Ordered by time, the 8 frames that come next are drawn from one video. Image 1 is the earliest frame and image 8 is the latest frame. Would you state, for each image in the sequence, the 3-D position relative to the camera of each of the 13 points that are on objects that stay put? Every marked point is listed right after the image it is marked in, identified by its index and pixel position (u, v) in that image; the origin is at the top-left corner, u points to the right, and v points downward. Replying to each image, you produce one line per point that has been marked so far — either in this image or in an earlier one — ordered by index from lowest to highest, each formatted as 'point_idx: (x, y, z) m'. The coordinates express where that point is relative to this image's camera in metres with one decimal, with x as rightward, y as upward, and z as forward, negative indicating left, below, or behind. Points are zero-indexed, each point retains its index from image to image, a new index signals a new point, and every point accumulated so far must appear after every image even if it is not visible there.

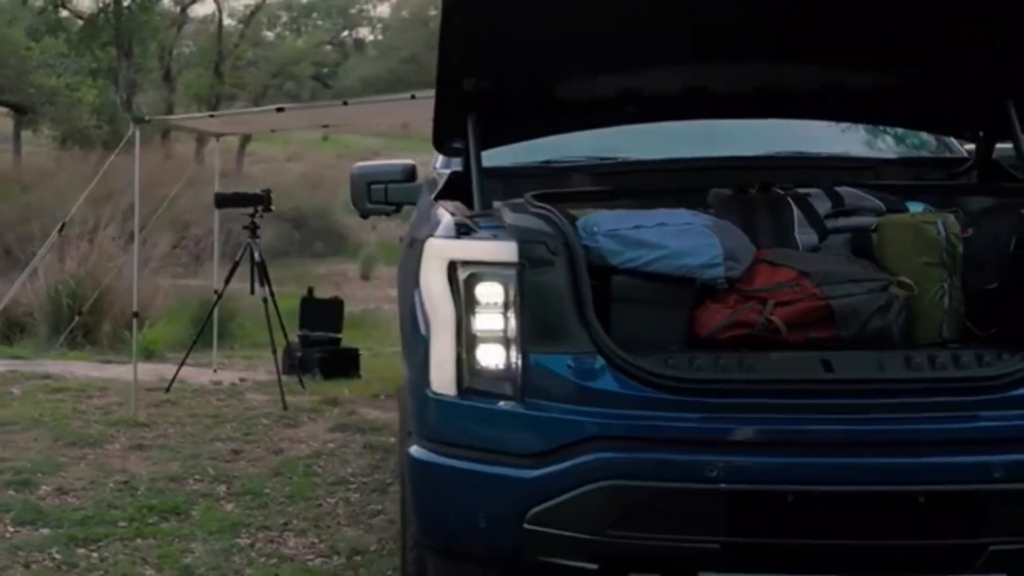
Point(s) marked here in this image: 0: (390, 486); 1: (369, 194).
0: (-0.5, -0.9, +5.5) m
1: (-0.5, +0.4, +4.6) m
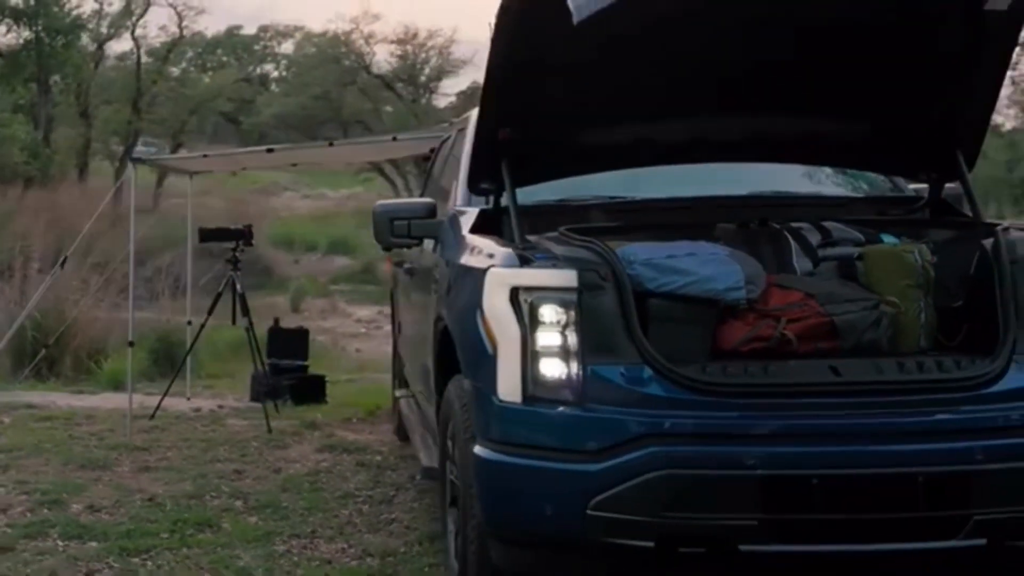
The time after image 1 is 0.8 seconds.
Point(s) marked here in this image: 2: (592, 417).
0: (-0.5, -1.0, +5.9) m
1: (-0.5, +0.2, +5.1) m
2: (+0.2, -0.4, +3.6) m
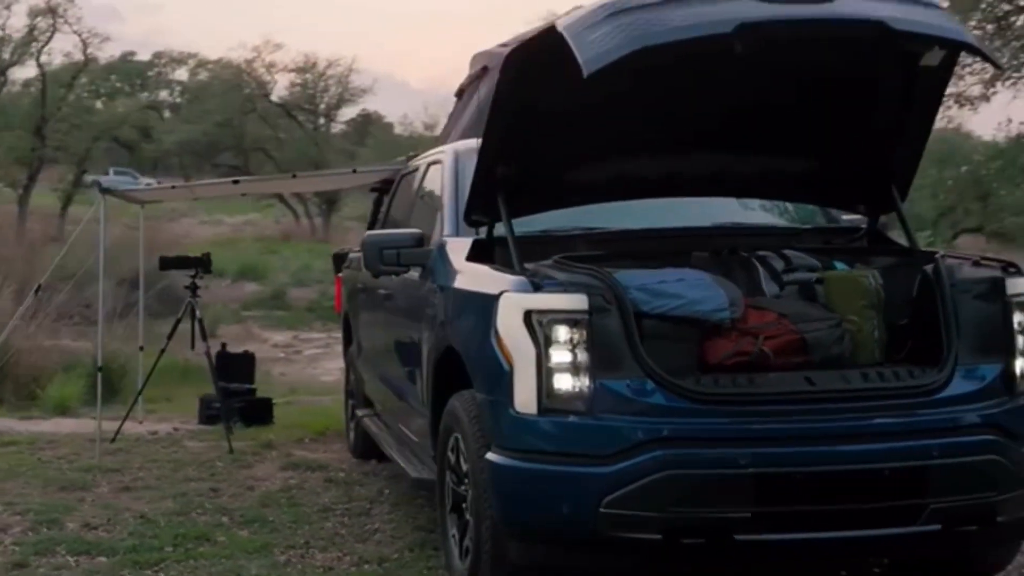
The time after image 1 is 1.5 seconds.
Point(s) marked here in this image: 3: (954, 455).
0: (-0.7, -1.1, +6.3) m
1: (-0.6, +0.1, +5.5) m
2: (+0.3, -0.4, +4.0) m
3: (+1.5, -0.5, +4.1) m
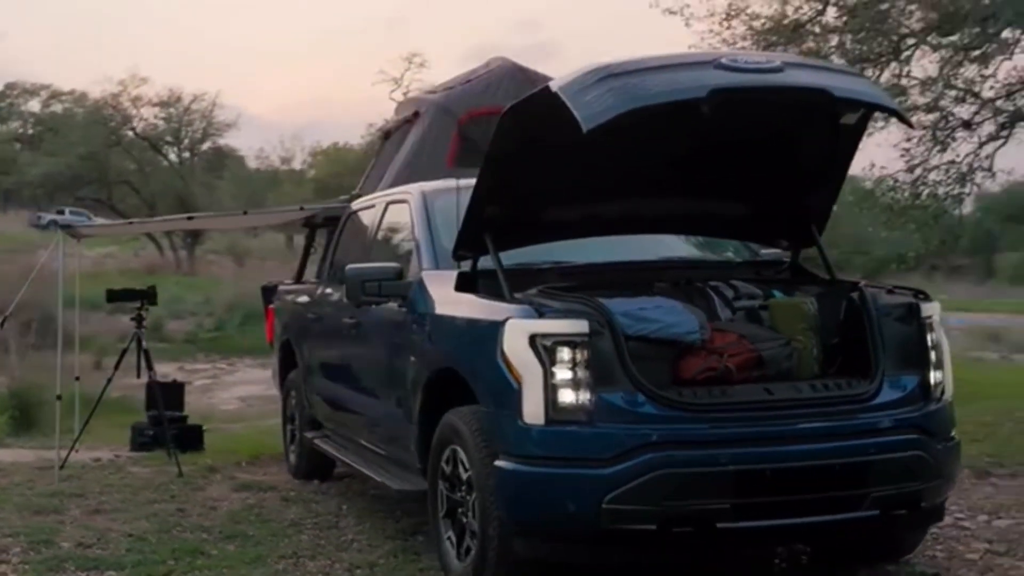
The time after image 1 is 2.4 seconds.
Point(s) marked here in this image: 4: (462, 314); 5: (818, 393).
0: (-0.9, -1.3, +6.8) m
1: (-0.7, 0.0, +6.0) m
2: (+0.3, -0.5, +4.7) m
3: (+1.5, -0.6, +4.9) m
4: (-0.2, -0.1, +5.3) m
5: (+1.2, -0.4, +5.0) m
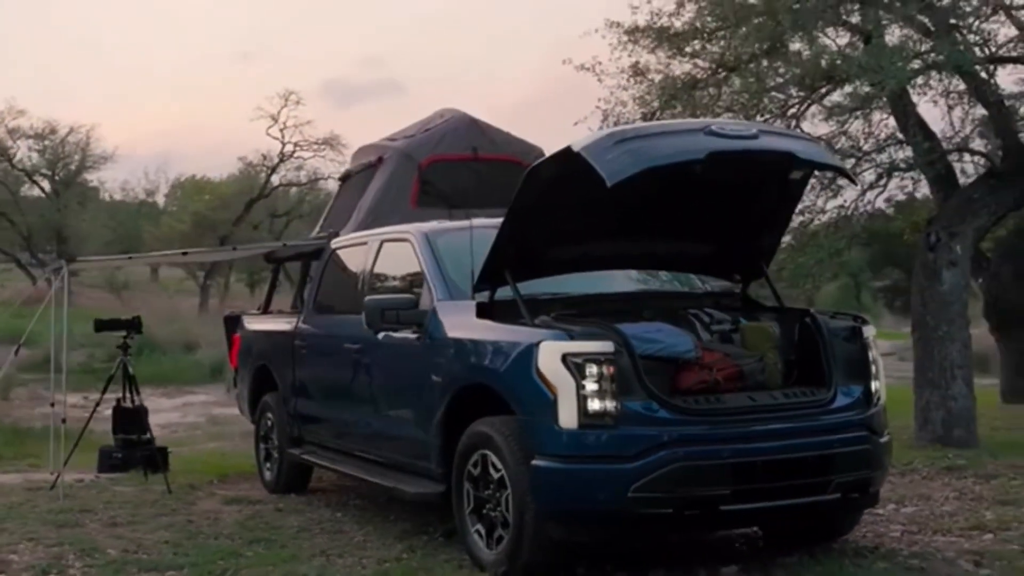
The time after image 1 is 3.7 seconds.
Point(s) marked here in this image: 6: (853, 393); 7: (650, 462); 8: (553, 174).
0: (-1.0, -1.5, +7.6) m
1: (-0.7, -0.2, +6.9) m
2: (+0.5, -0.7, +5.7) m
3: (+1.6, -0.8, +6.1) m
4: (-0.1, -0.3, +6.3) m
5: (+1.4, -0.6, +6.2) m
6: (+1.7, -0.5, +6.3) m
7: (+0.6, -0.8, +5.7) m
8: (+0.2, +0.6, +6.1) m
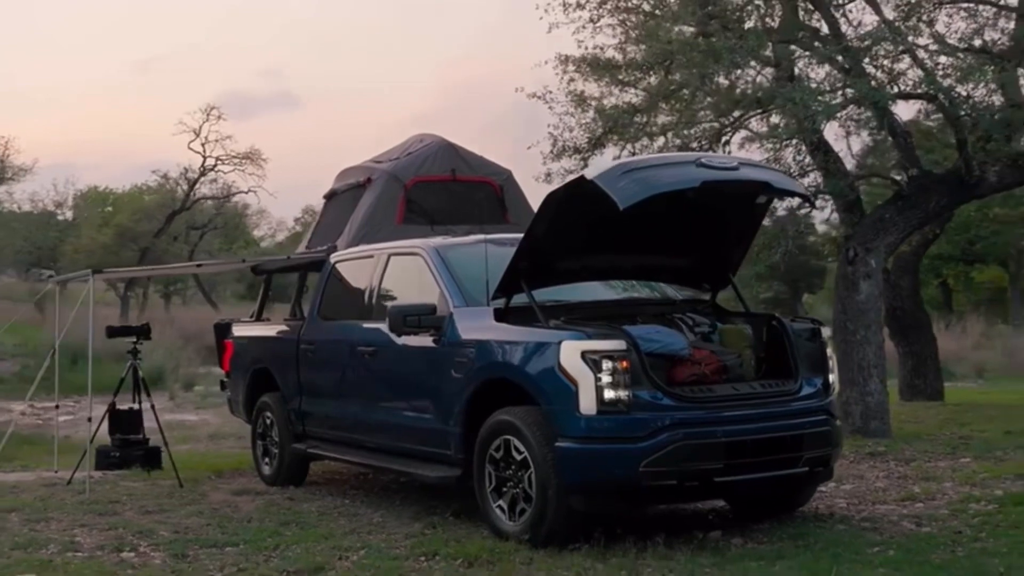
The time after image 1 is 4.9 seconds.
0: (-1.0, -1.5, +8.5) m
1: (-0.7, -0.2, +7.8) m
2: (+0.7, -0.7, +6.8) m
3: (+1.7, -0.8, +7.3) m
4: (0.0, -0.3, +7.3) m
5: (+1.5, -0.6, +7.3) m
6: (+1.8, -0.6, +7.5) m
7: (+0.8, -0.8, +6.8) m
8: (+0.3, +0.5, +7.1) m
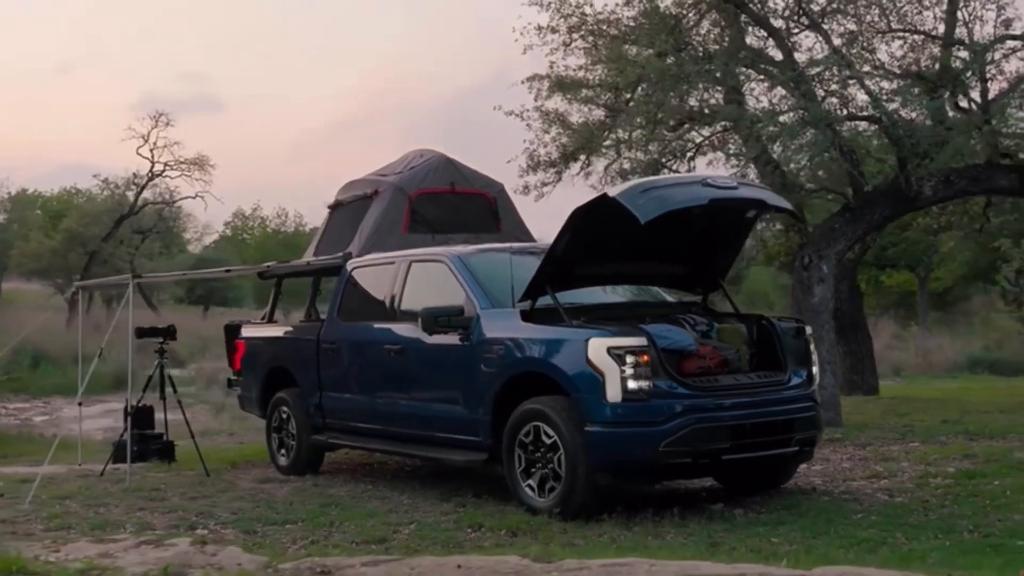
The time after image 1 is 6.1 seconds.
0: (-0.9, -1.6, +9.4) m
1: (-0.5, -0.2, +8.7) m
2: (+0.9, -0.7, +7.8) m
3: (+1.9, -0.8, +8.4) m
4: (+0.2, -0.3, +8.2) m
5: (+1.7, -0.6, +8.4) m
6: (+2.0, -0.6, +8.6) m
7: (+1.0, -0.9, +7.8) m
8: (+0.5, +0.5, +8.1) m
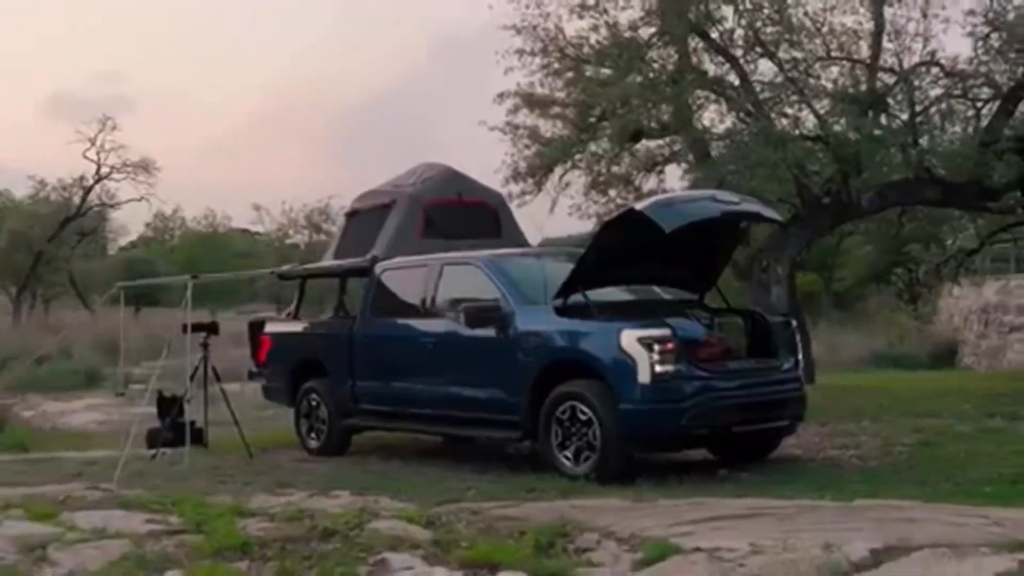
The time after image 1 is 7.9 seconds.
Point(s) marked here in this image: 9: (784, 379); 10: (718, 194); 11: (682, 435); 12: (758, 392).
0: (-0.7, -1.5, +10.6) m
1: (-0.3, -0.2, +10.0) m
2: (+1.2, -0.7, +9.3) m
3: (+2.2, -0.8, +9.9) m
4: (+0.5, -0.3, +9.6) m
5: (+1.9, -0.6, +9.9) m
6: (+2.3, -0.6, +10.2) m
7: (+1.4, -0.8, +9.2) m
8: (+0.8, +0.5, +9.5) m
9: (+2.2, -0.7, +9.9) m
10: (+1.6, +0.8, +9.8) m
11: (+1.3, -1.1, +9.3) m
12: (+1.9, -0.8, +9.6) m
